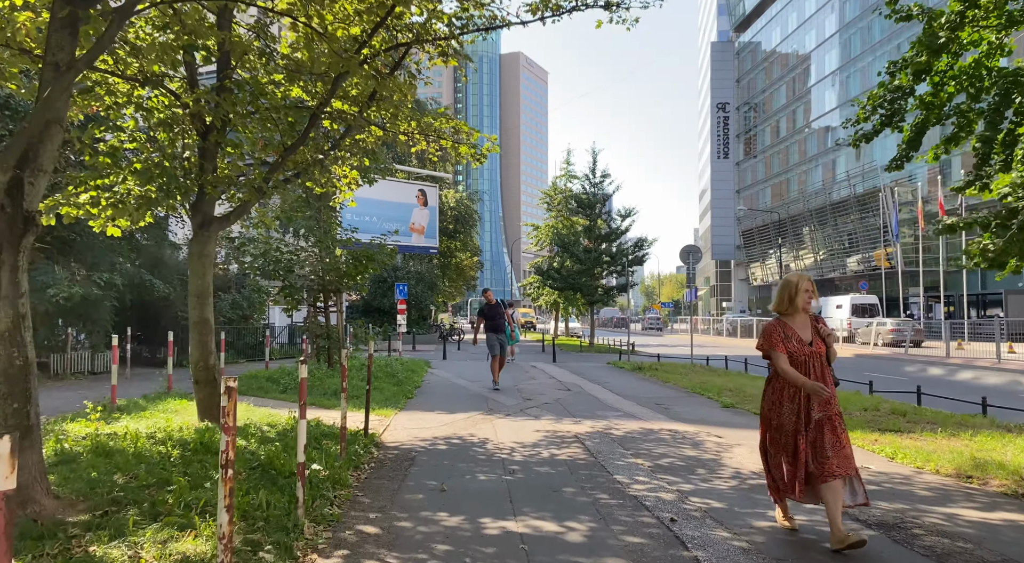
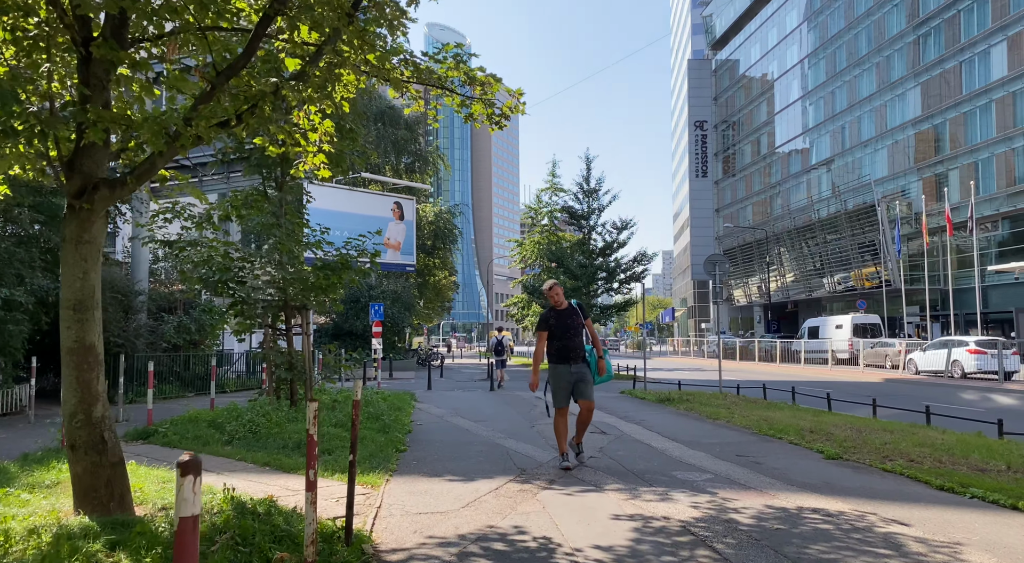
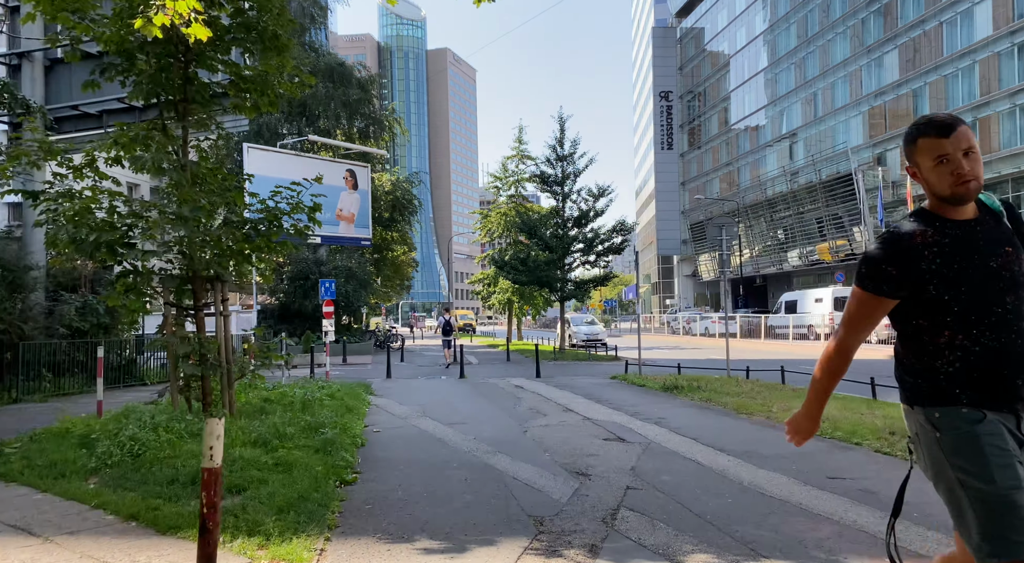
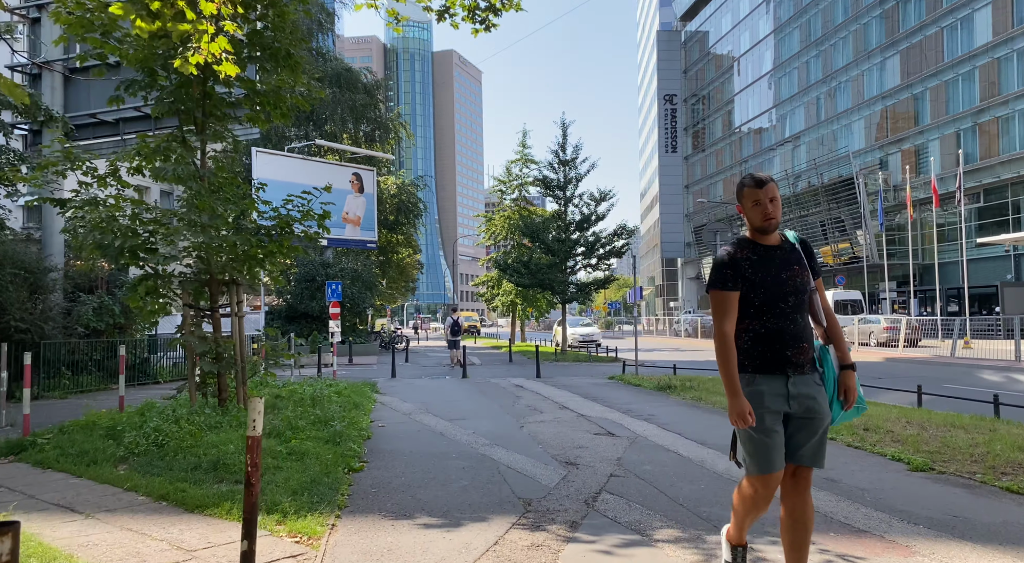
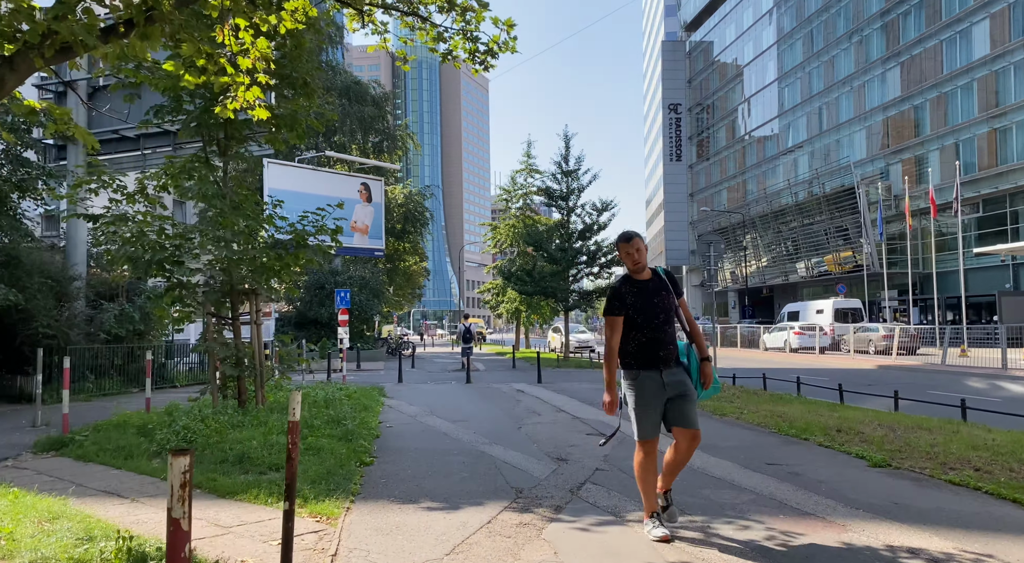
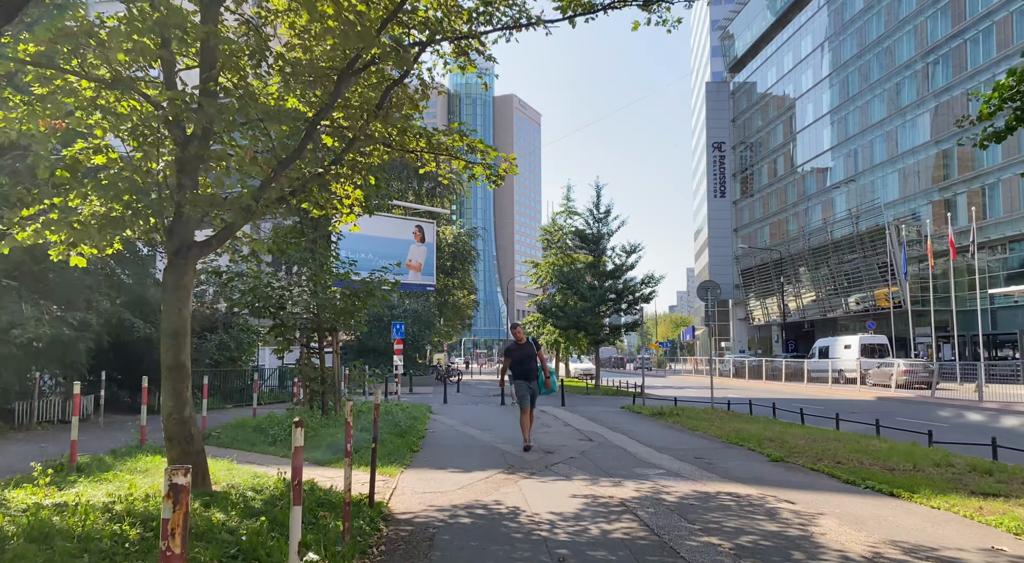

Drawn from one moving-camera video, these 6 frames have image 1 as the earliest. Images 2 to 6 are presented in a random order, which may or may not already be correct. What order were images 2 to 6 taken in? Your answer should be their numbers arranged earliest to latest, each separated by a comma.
6, 2, 5, 4, 3
